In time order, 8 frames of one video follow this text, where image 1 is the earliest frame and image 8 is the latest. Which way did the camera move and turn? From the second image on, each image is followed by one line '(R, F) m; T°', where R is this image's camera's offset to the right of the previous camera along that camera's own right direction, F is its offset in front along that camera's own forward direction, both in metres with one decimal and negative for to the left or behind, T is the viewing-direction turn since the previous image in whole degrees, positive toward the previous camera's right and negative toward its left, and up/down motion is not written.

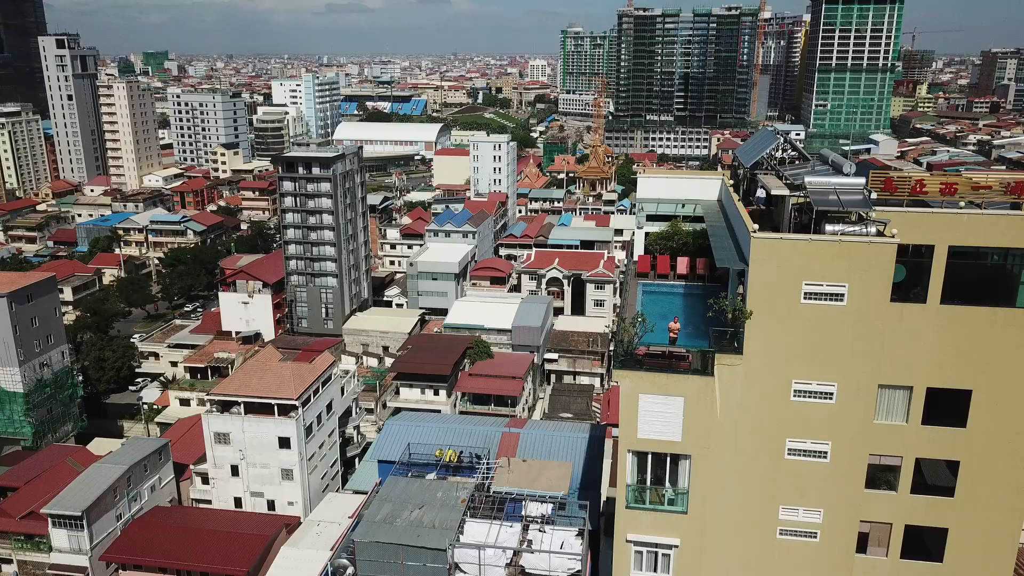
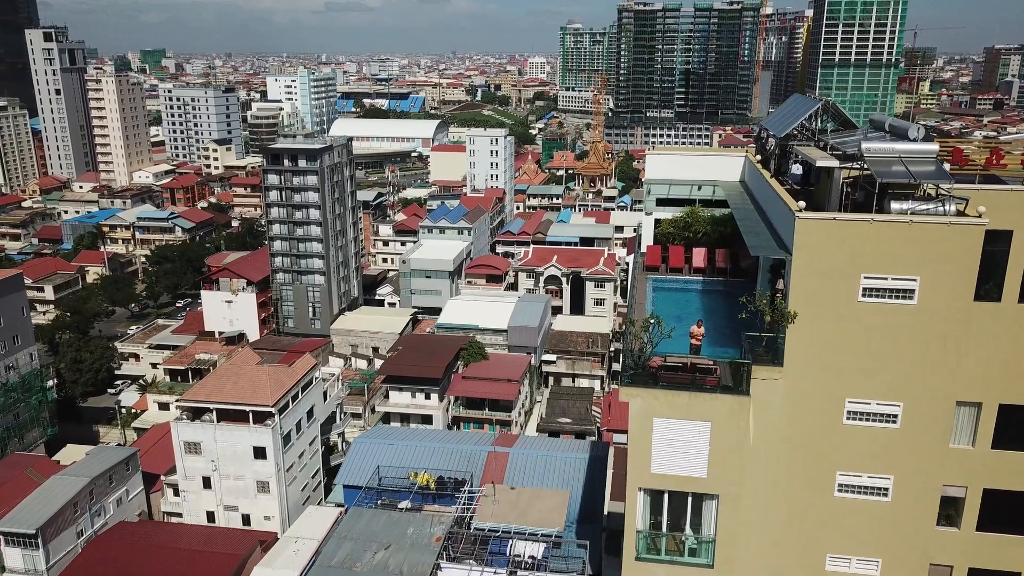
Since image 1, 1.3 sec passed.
(+0.1, +1.0) m; 0°
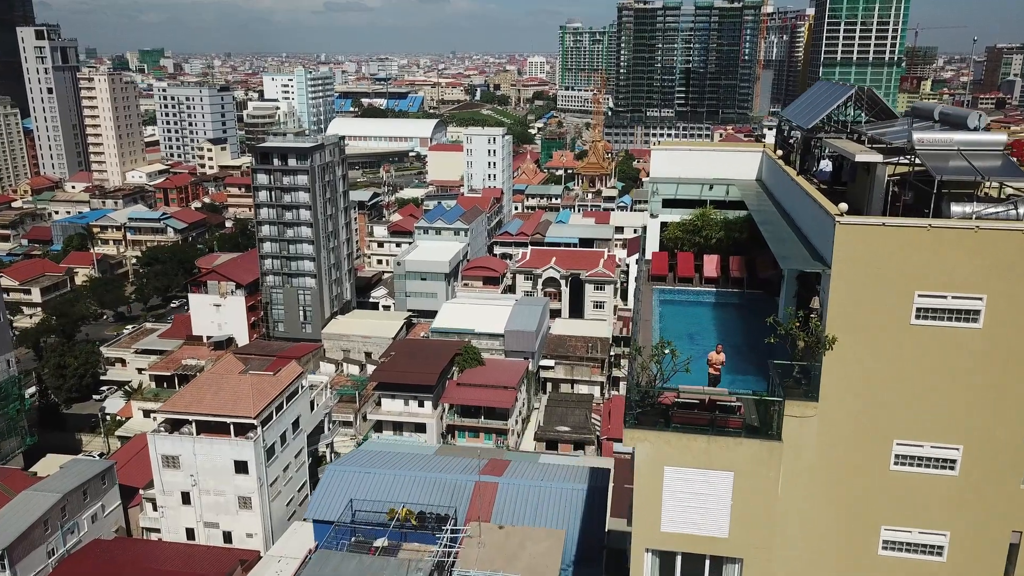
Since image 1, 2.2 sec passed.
(+0.1, +0.6) m; 0°
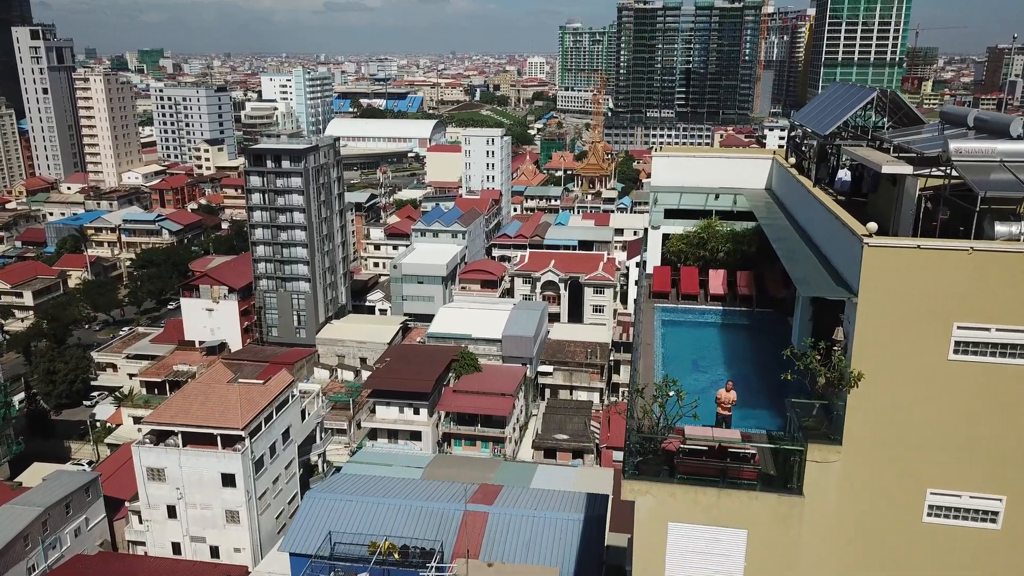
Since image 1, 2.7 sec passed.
(+0.1, +0.4) m; 0°
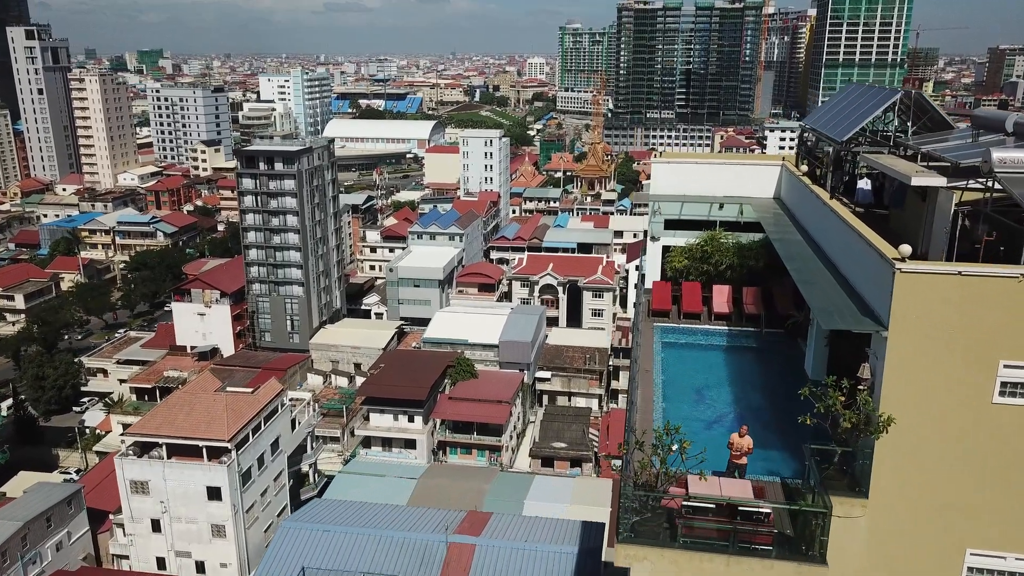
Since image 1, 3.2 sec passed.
(+0.1, +0.4) m; 0°
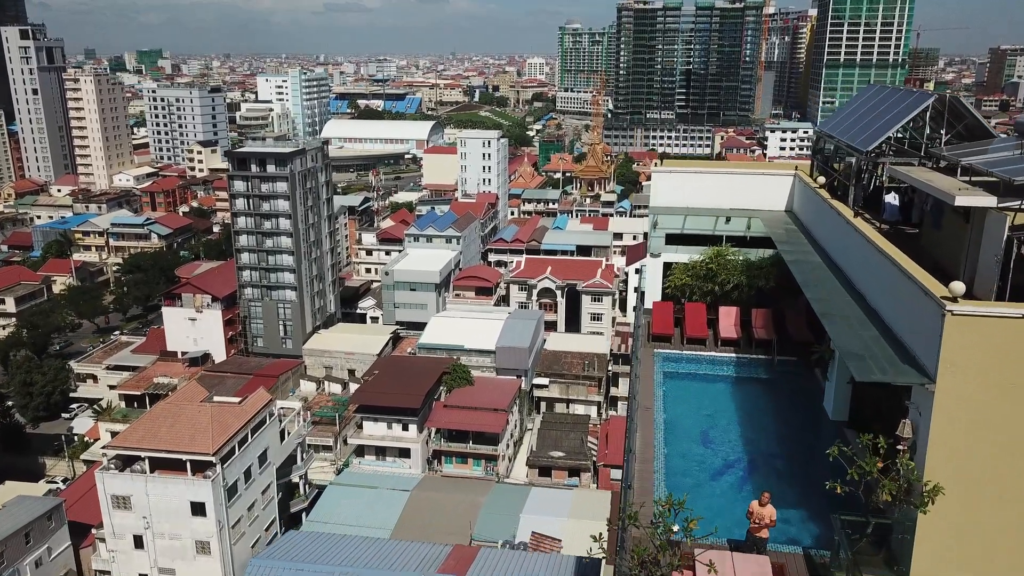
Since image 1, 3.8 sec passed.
(+0.1, +0.4) m; 0°
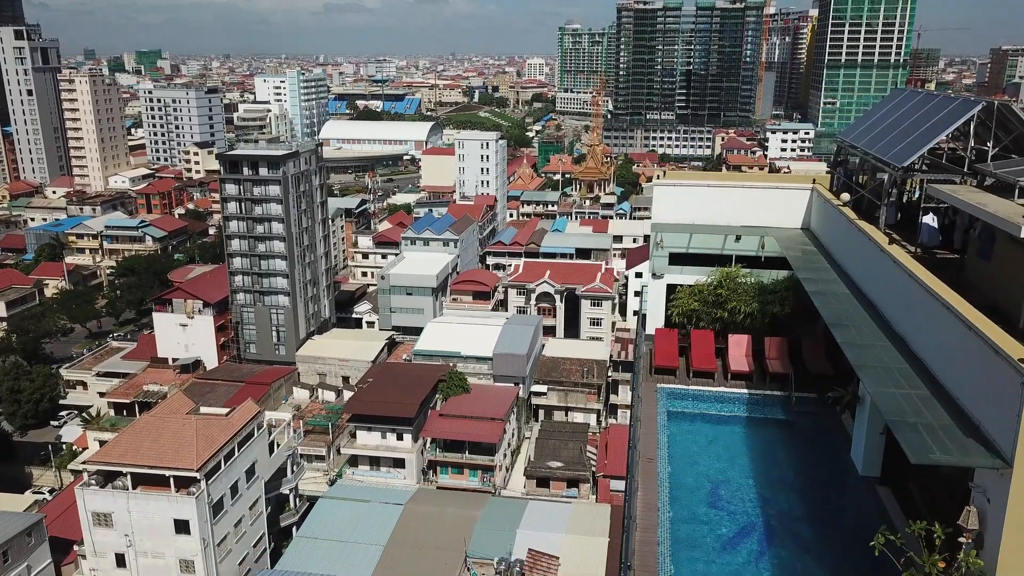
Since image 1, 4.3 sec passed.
(+0.1, +0.4) m; 0°
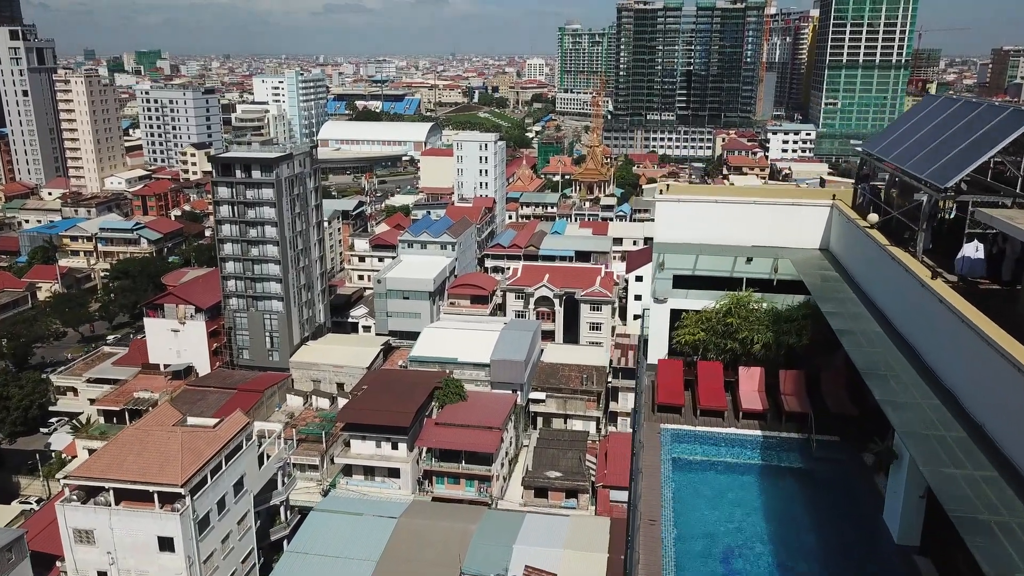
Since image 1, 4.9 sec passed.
(+0.1, +0.4) m; 0°
